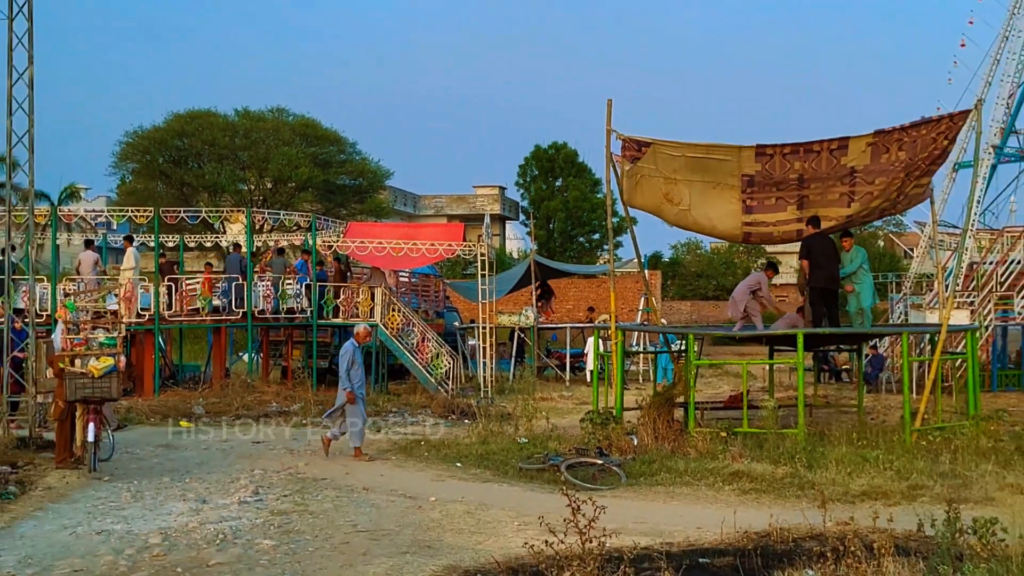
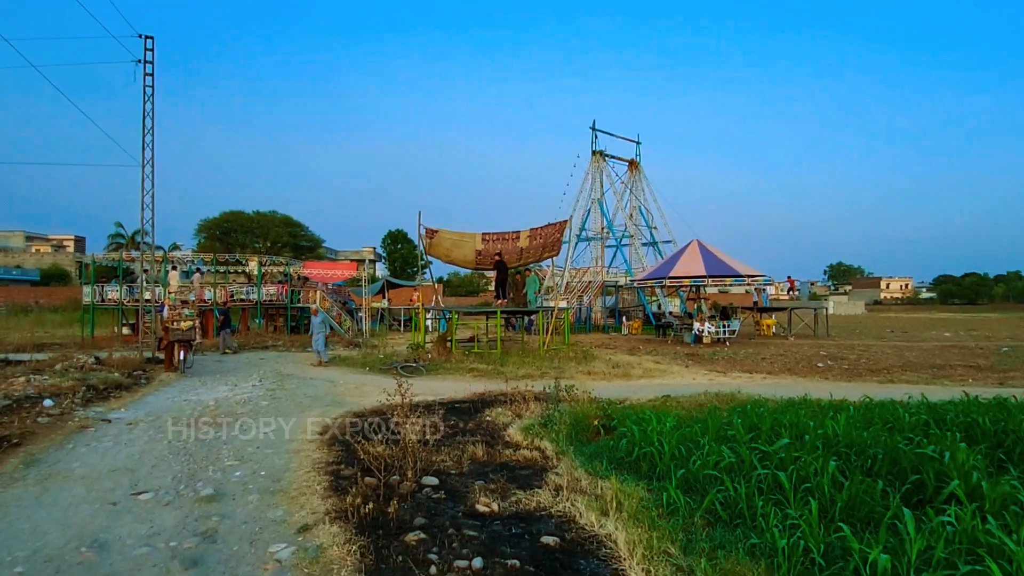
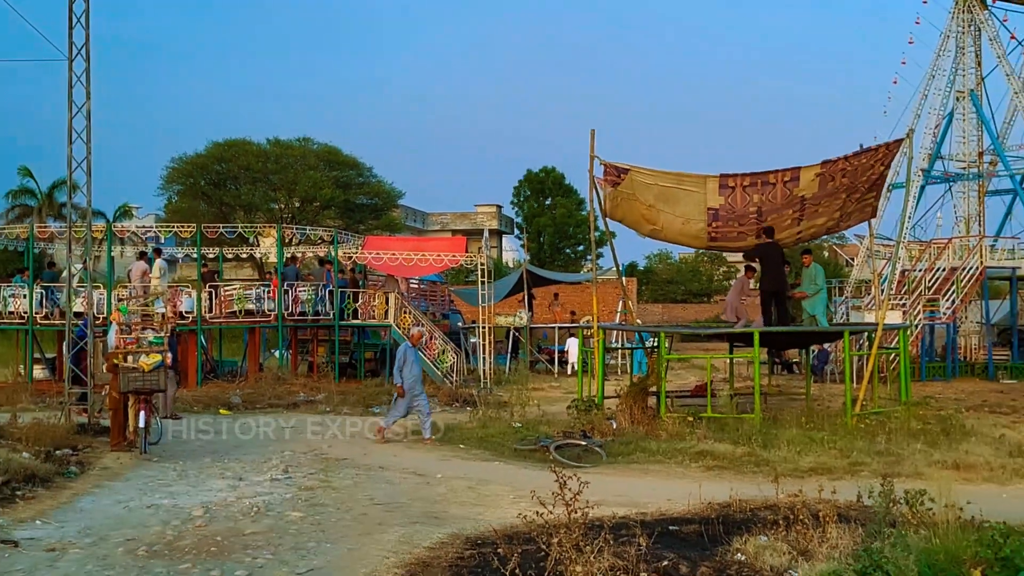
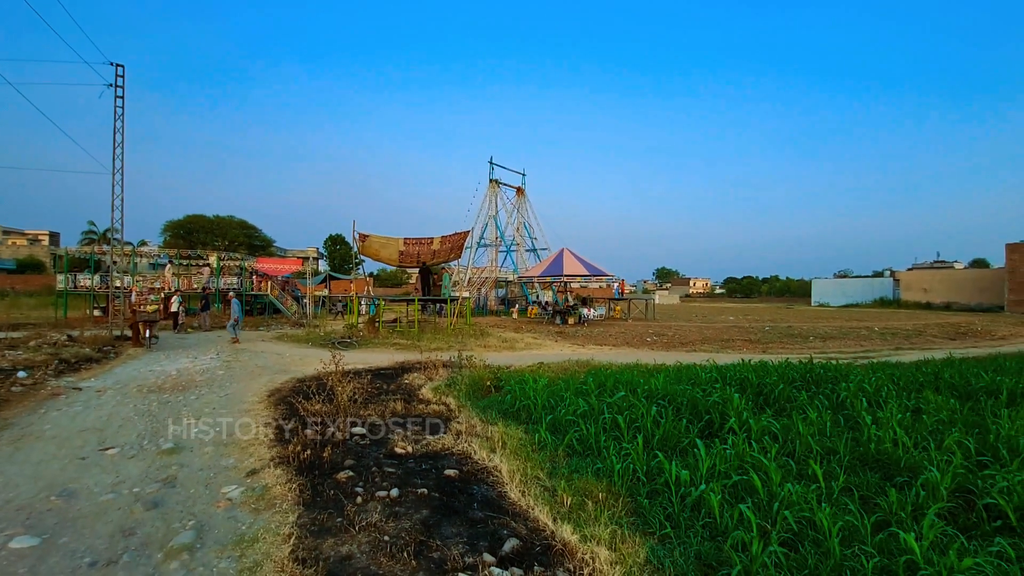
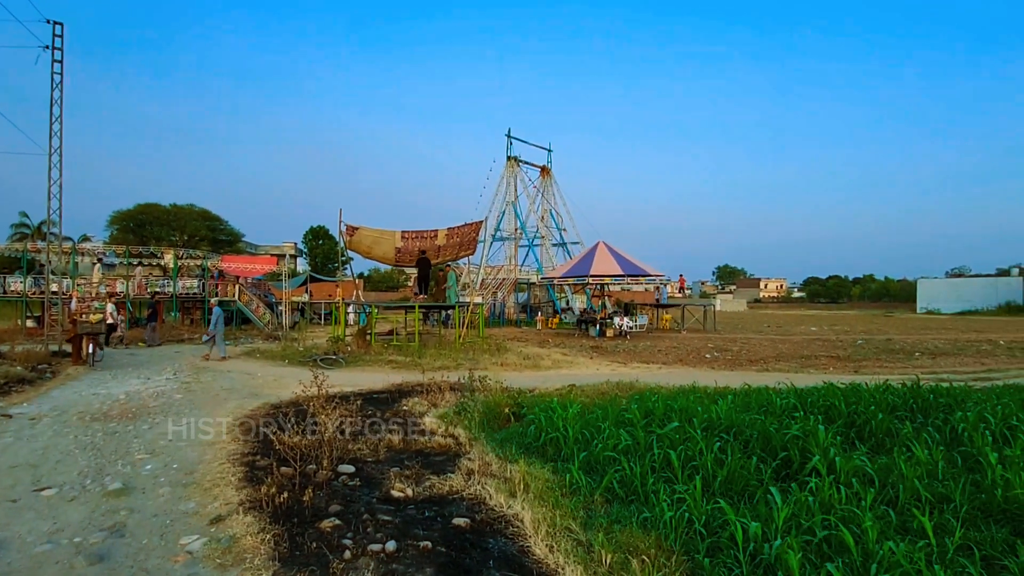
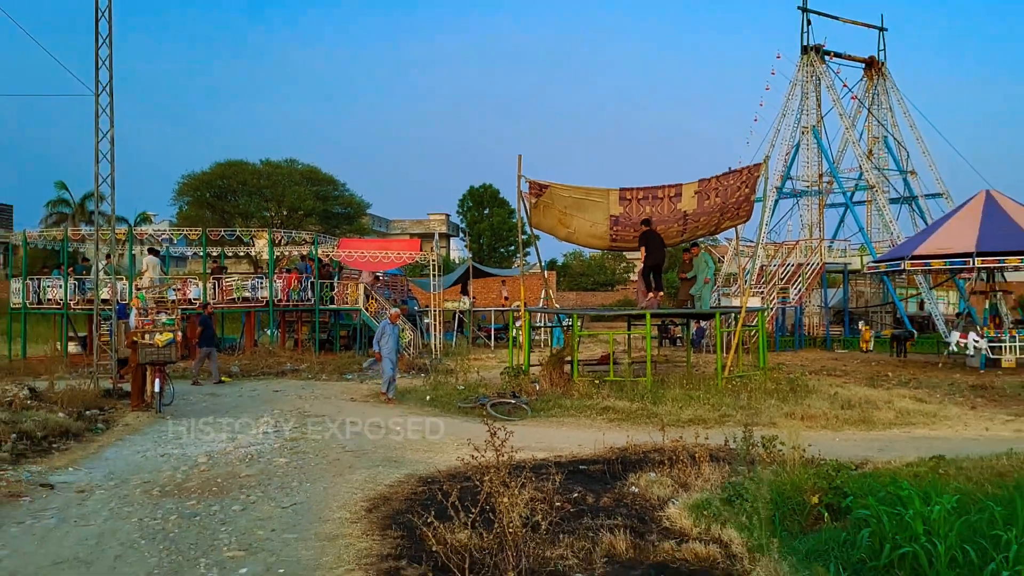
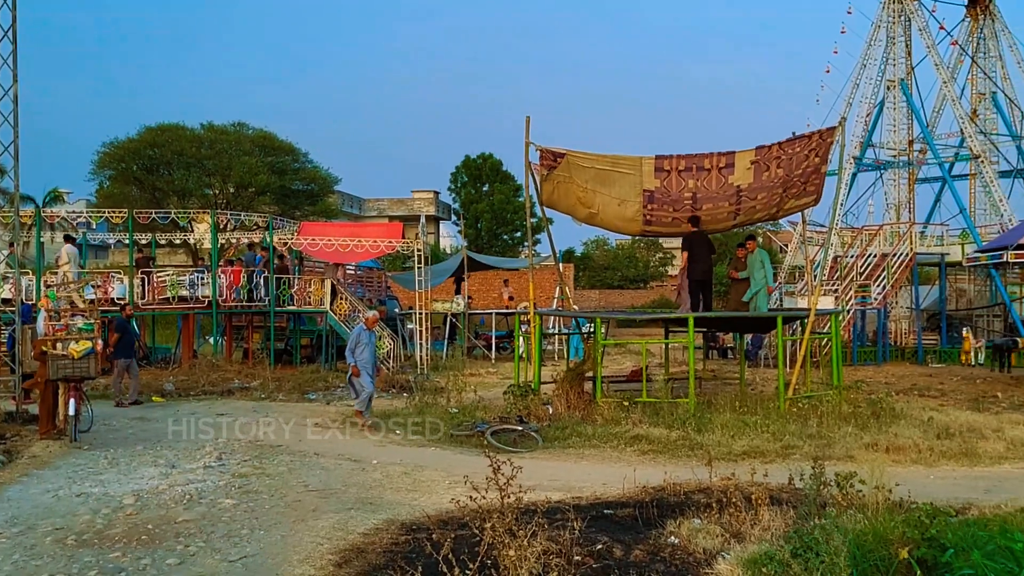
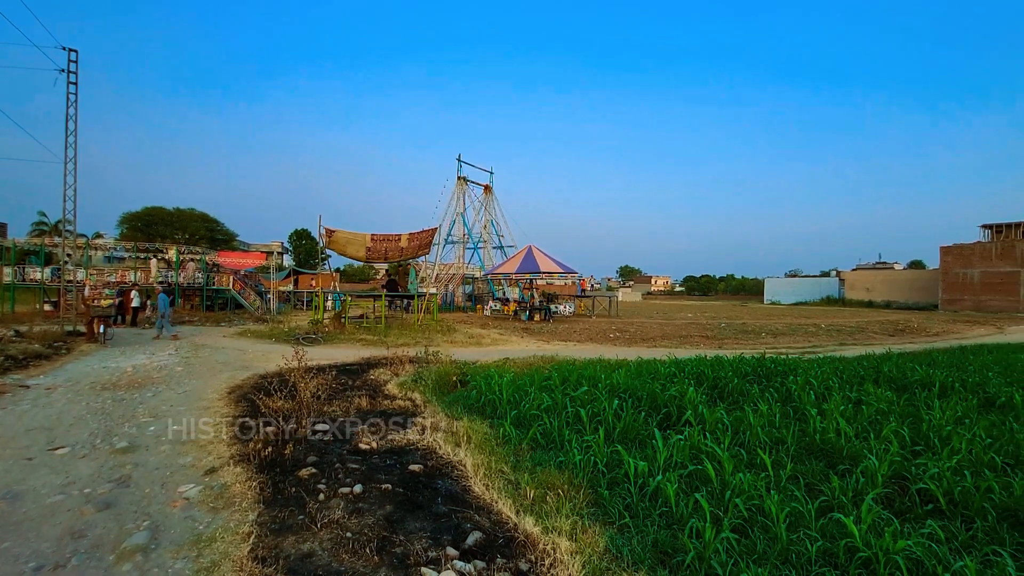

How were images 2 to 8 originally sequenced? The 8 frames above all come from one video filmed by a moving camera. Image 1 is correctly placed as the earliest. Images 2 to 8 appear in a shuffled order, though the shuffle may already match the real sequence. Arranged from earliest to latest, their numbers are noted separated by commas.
3, 7, 6, 2, 5, 4, 8
